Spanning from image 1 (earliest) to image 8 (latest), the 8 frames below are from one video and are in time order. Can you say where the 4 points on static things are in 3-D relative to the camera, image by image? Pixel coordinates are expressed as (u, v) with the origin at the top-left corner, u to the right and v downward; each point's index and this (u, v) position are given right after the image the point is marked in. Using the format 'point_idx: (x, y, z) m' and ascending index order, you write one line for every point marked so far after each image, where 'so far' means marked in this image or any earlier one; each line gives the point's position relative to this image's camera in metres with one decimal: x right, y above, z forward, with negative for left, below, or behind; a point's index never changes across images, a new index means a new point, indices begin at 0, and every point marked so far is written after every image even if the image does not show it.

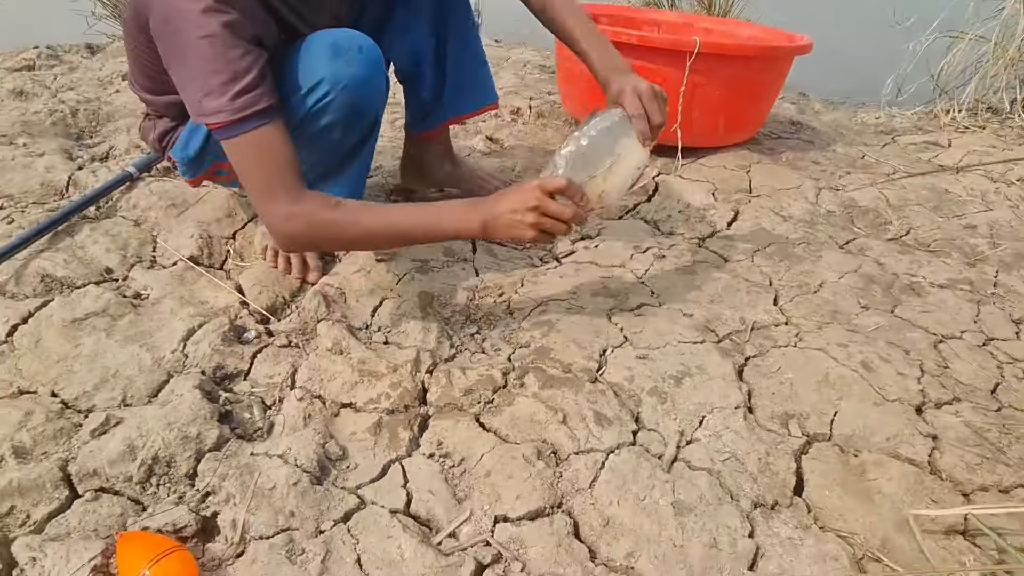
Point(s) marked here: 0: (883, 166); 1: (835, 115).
0: (+2.4, +0.8, +4.5) m
1: (+2.8, +1.5, +6.0) m
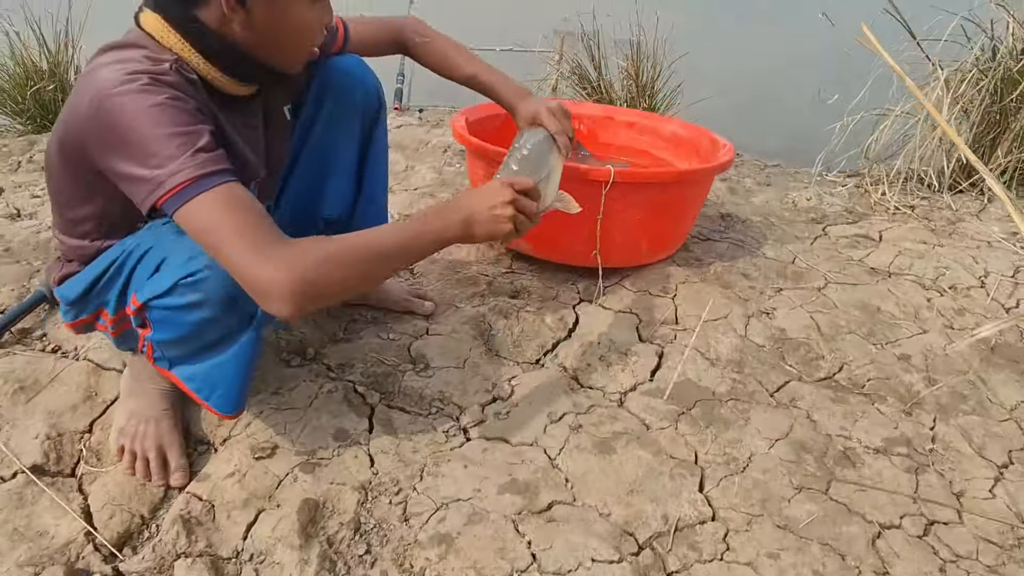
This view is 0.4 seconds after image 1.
0: (+1.9, +0.1, +4.3) m
1: (+2.1, +0.8, +5.8) m
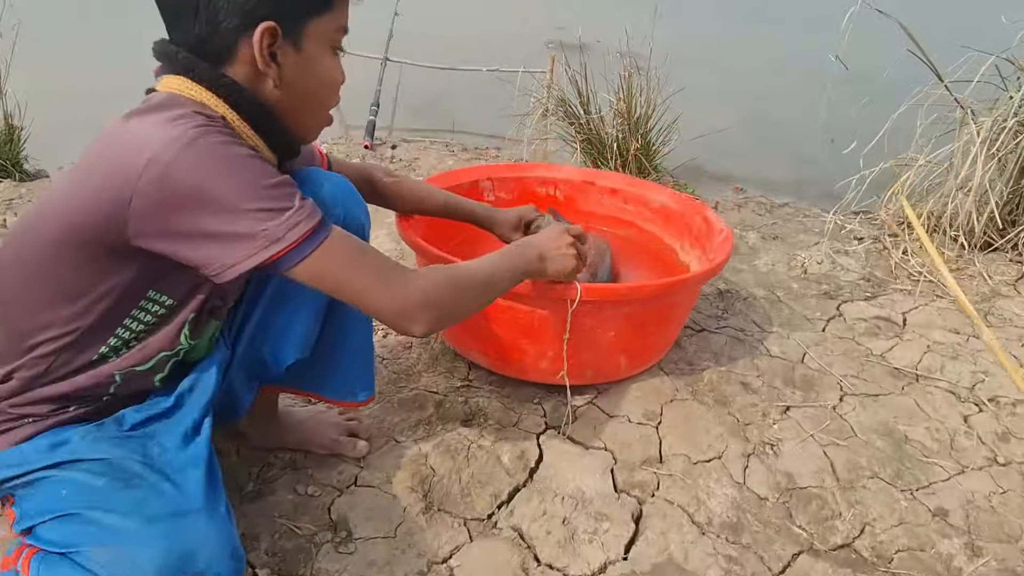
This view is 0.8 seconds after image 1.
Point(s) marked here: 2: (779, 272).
0: (+1.6, -0.5, +3.6) m
1: (+1.9, +0.2, +5.1) m
2: (+1.9, +0.1, +4.9) m
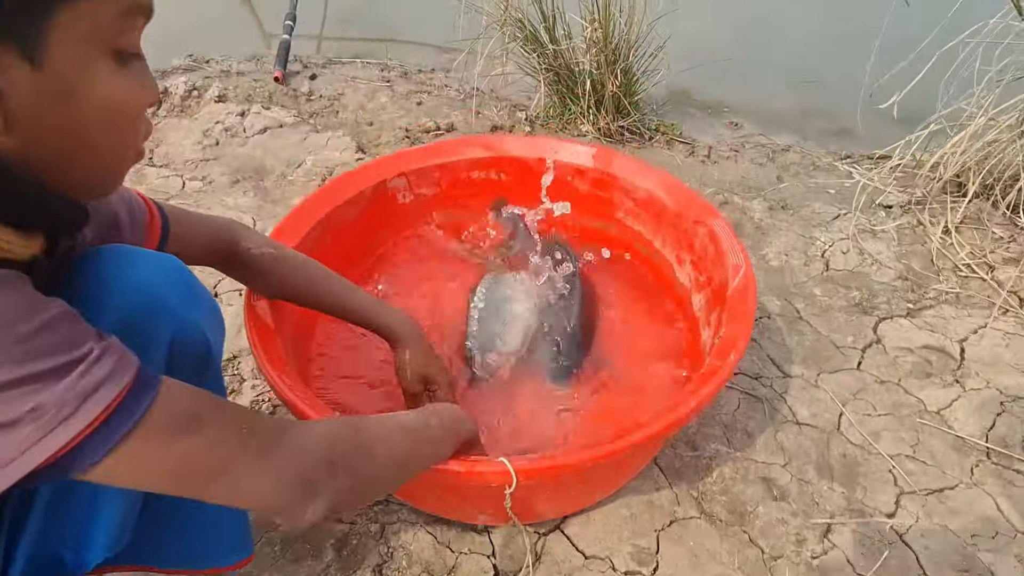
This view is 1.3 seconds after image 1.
0: (+1.4, -0.7, +2.7) m
1: (+1.6, +0.3, +4.1) m
2: (+1.6, +0.1, +3.8) m
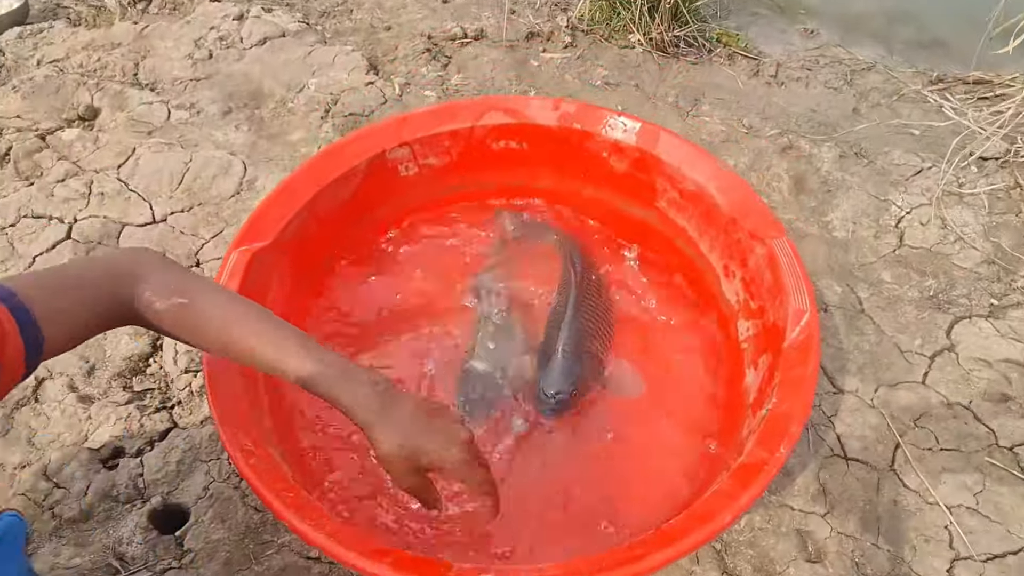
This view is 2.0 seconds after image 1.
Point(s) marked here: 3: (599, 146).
0: (+1.4, -0.8, +2.4) m
1: (+1.7, +0.4, +3.5) m
2: (+1.7, +0.2, +3.3) m
3: (+0.4, +0.5, +2.6) m
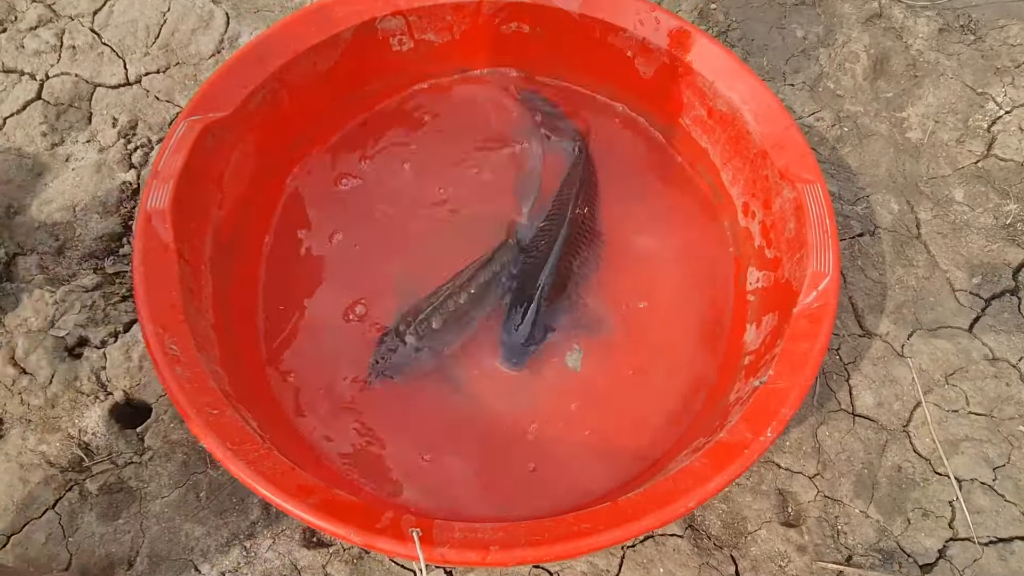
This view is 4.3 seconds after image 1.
0: (+1.3, -0.6, +2.1) m
1: (+1.8, +0.8, +2.9) m
2: (+1.7, +0.5, +2.8) m
3: (+0.3, +0.7, +2.1) m
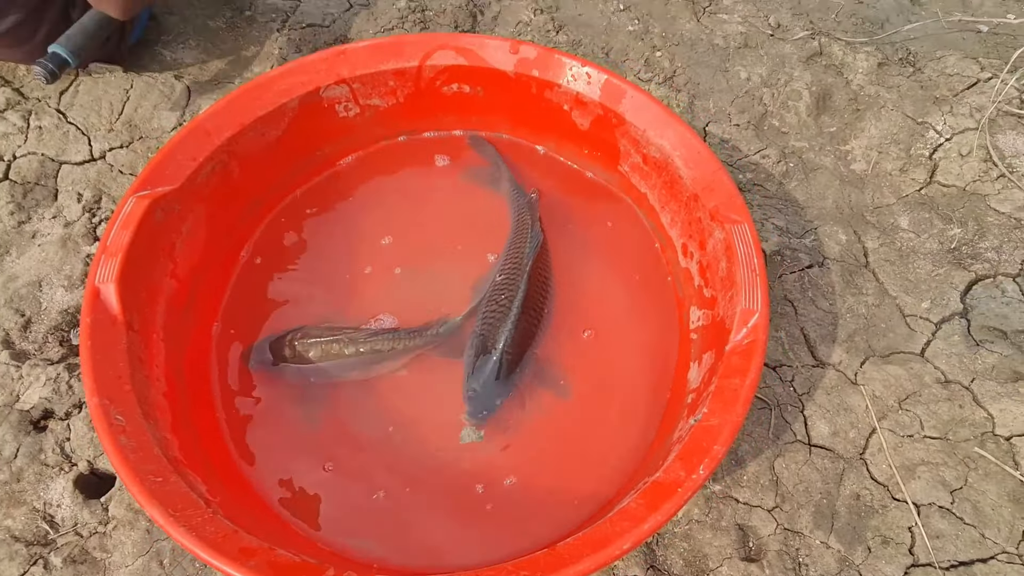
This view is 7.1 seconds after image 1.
0: (+1.2, -0.7, +2.2) m
1: (+1.6, +0.7, +3.0) m
2: (+1.5, +0.4, +2.9) m
3: (+0.2, +0.6, +2.2) m
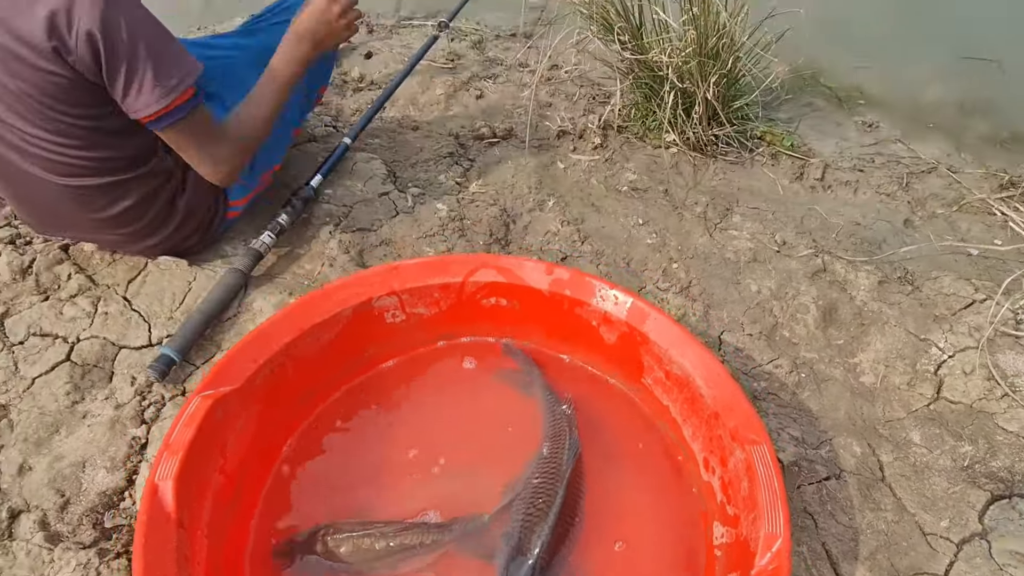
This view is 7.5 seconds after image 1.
0: (+1.2, -1.4, +2.1) m
1: (+1.7, -0.3, +3.2) m
2: (+1.6, -0.5, +3.0) m
3: (+0.3, -0.1, +2.4) m
